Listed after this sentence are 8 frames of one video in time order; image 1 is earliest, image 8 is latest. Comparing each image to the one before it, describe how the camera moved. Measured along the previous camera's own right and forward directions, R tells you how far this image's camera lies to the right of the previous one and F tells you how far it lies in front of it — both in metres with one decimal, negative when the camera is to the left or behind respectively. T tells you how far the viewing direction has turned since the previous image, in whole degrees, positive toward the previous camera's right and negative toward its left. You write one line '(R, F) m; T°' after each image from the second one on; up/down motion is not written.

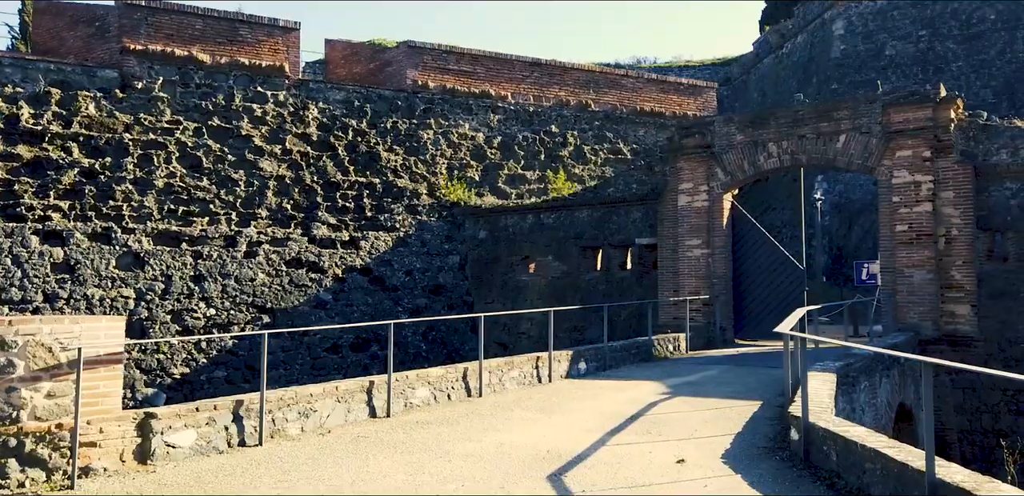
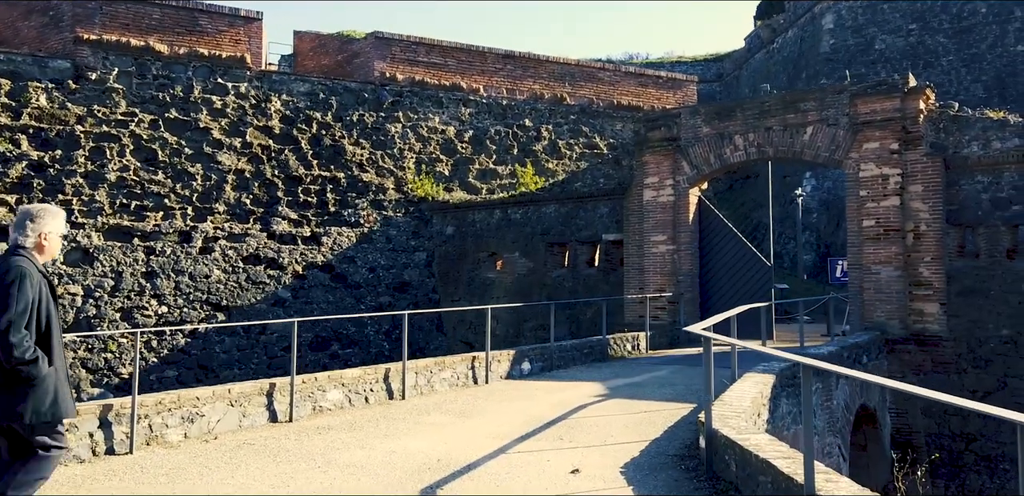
(+0.7, +0.4) m; 0°
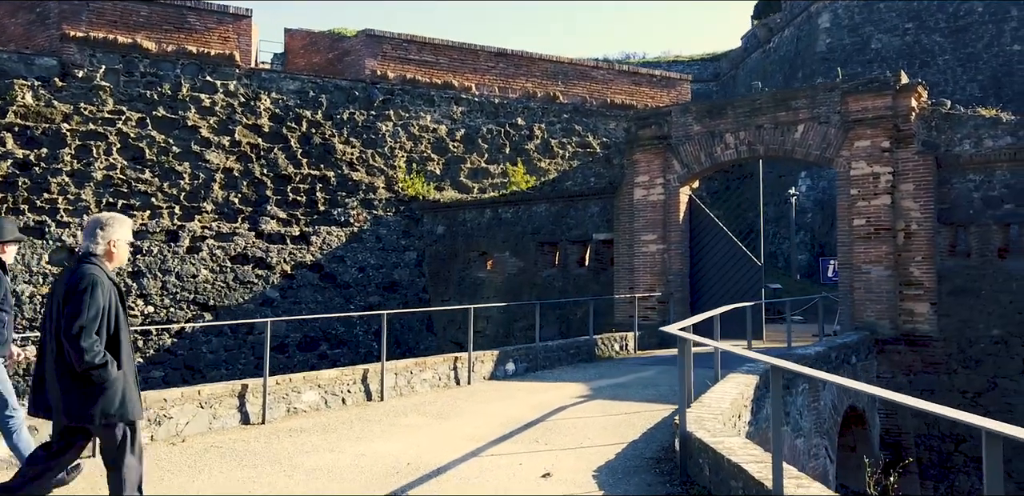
(+0.2, +0.1) m; 0°
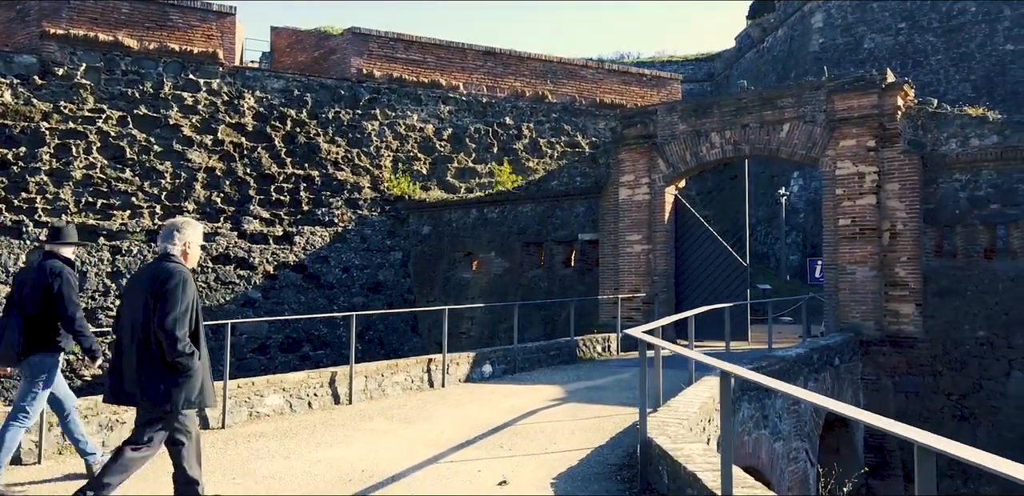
(+0.2, +0.1) m; 0°
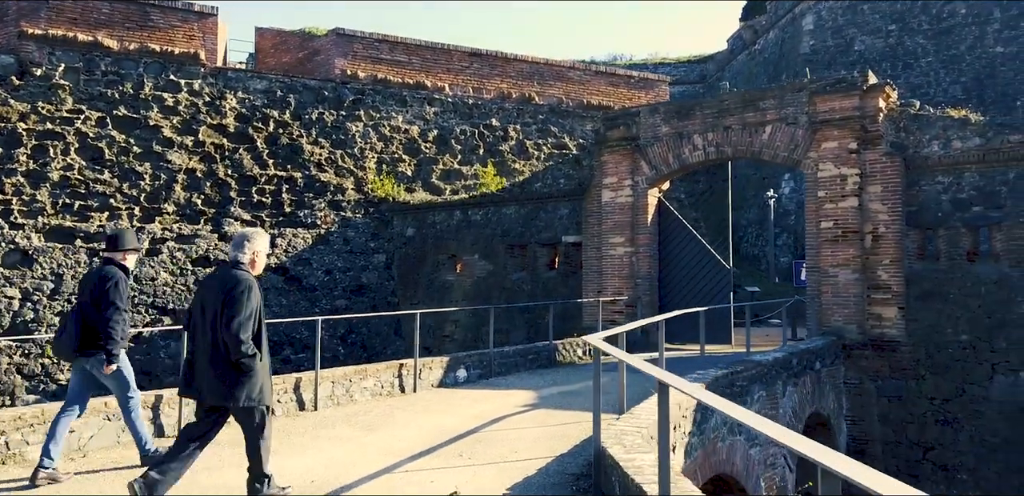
(+0.2, +0.1) m; 0°
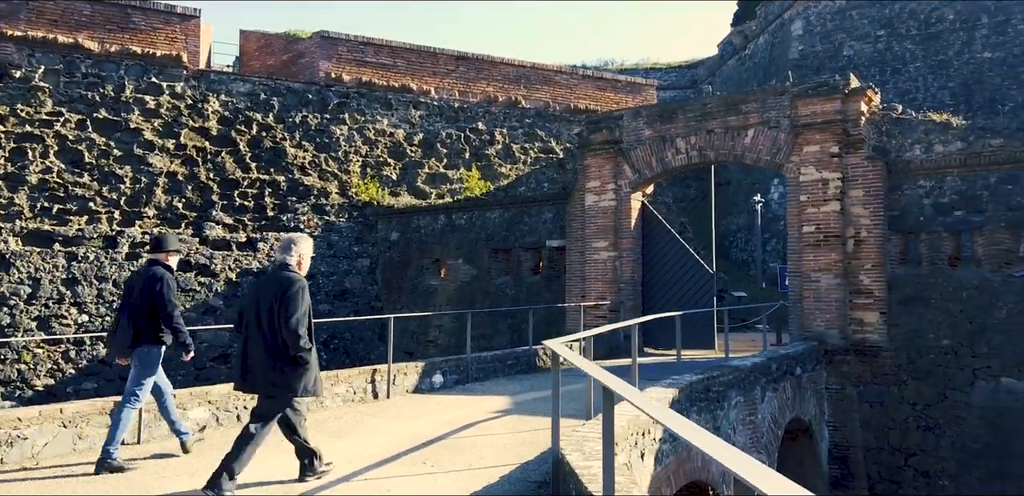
(+0.2, +0.1) m; 0°
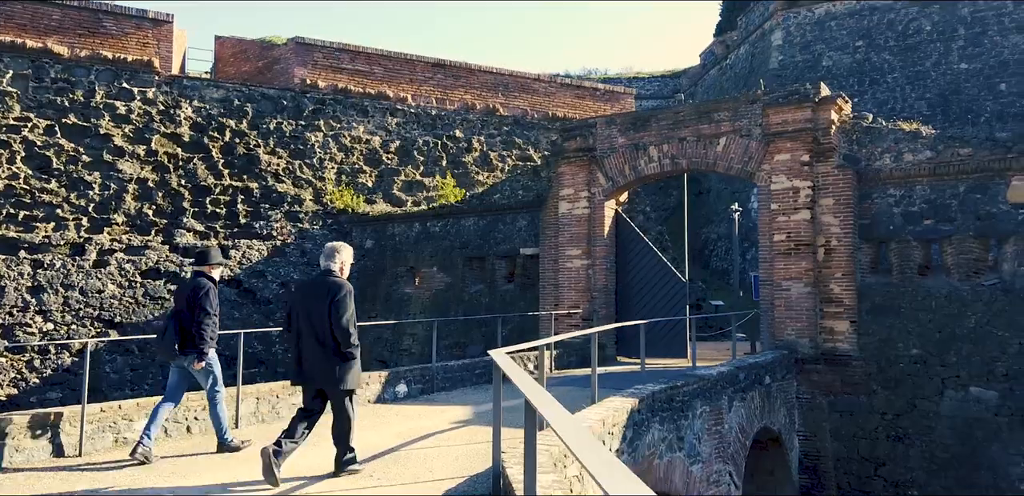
(+0.2, +0.1) m; +1°
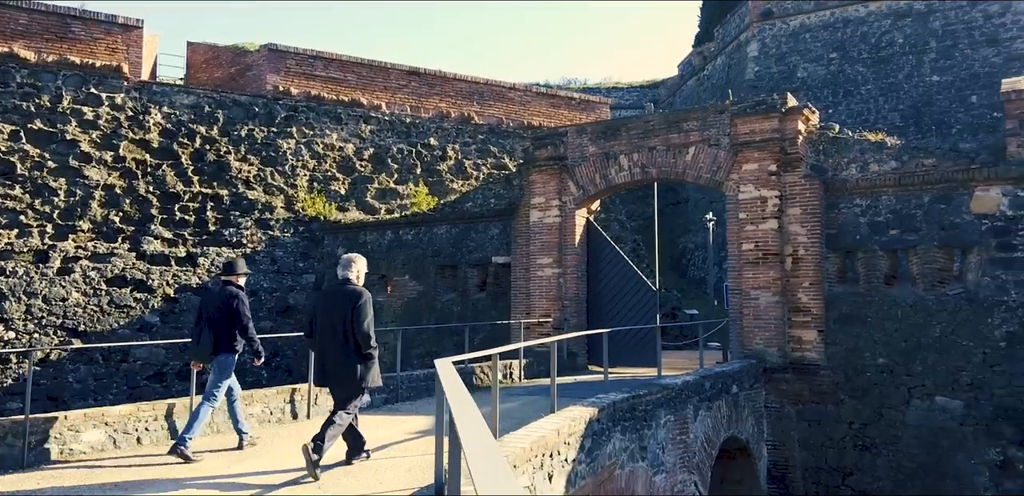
(+0.2, 0.0) m; +1°
